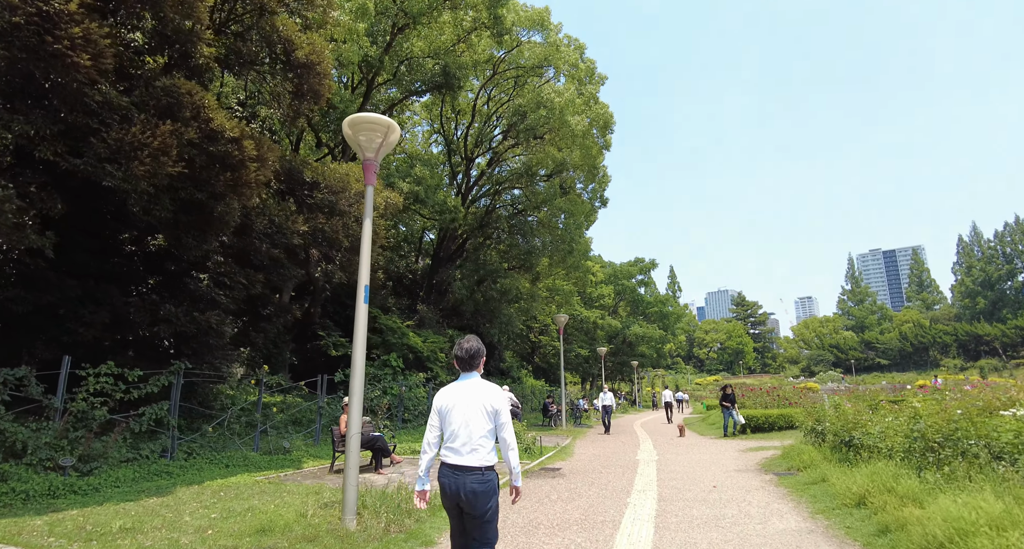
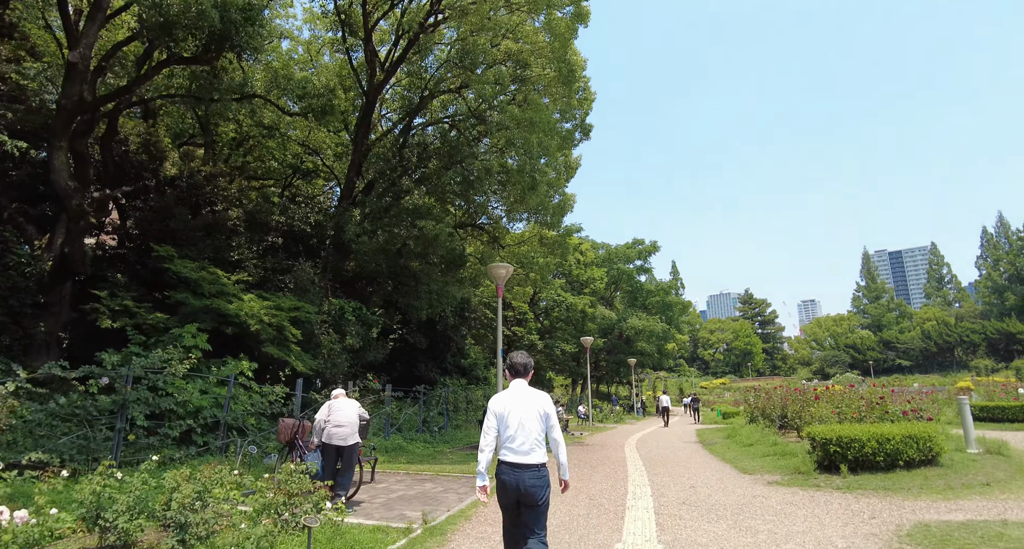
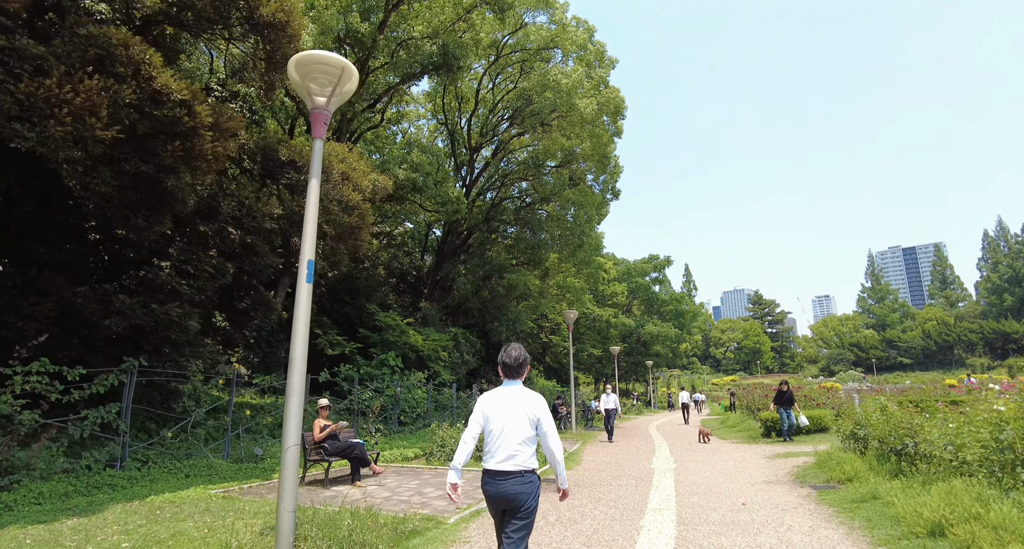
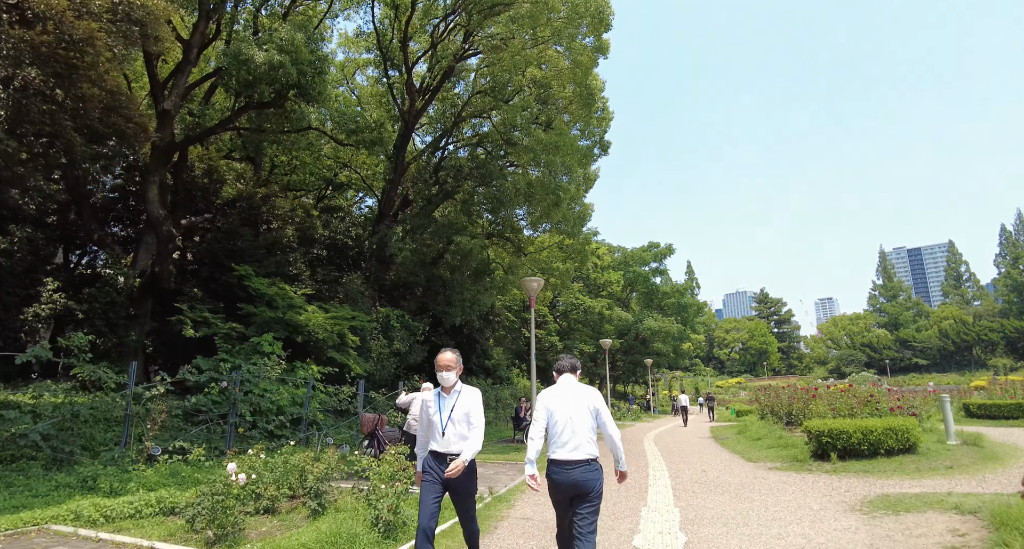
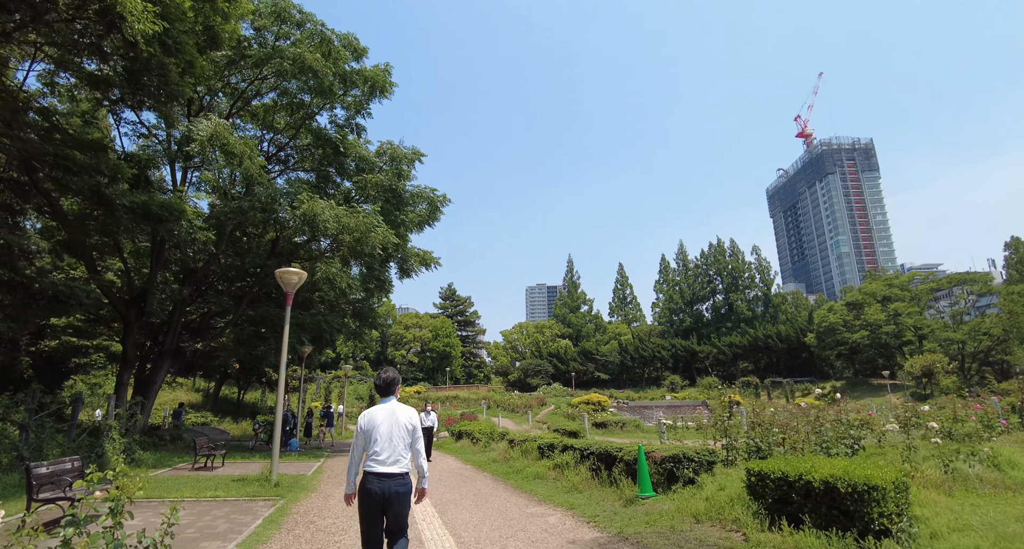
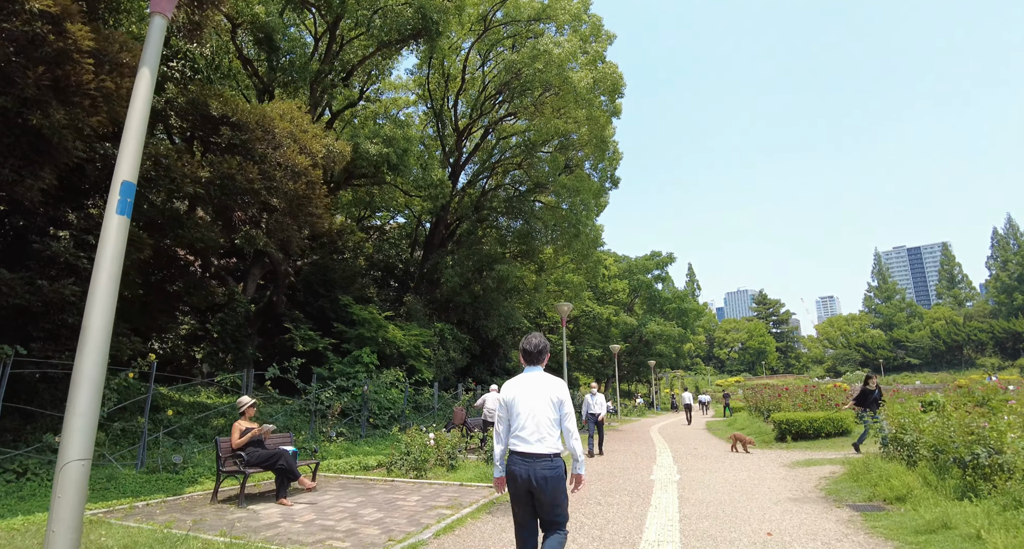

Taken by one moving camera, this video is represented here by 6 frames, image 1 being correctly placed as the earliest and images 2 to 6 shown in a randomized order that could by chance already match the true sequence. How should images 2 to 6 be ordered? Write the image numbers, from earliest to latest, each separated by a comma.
3, 6, 4, 2, 5
